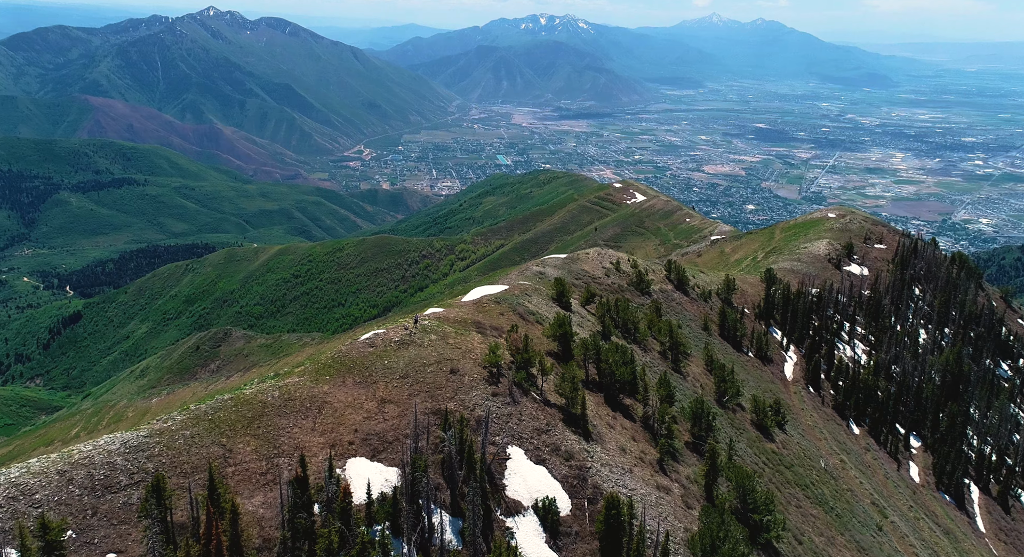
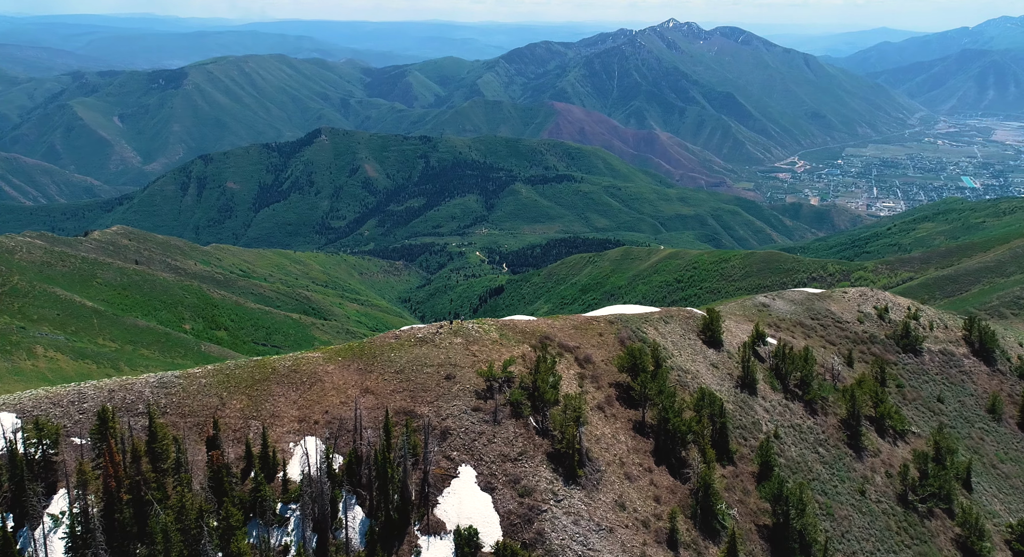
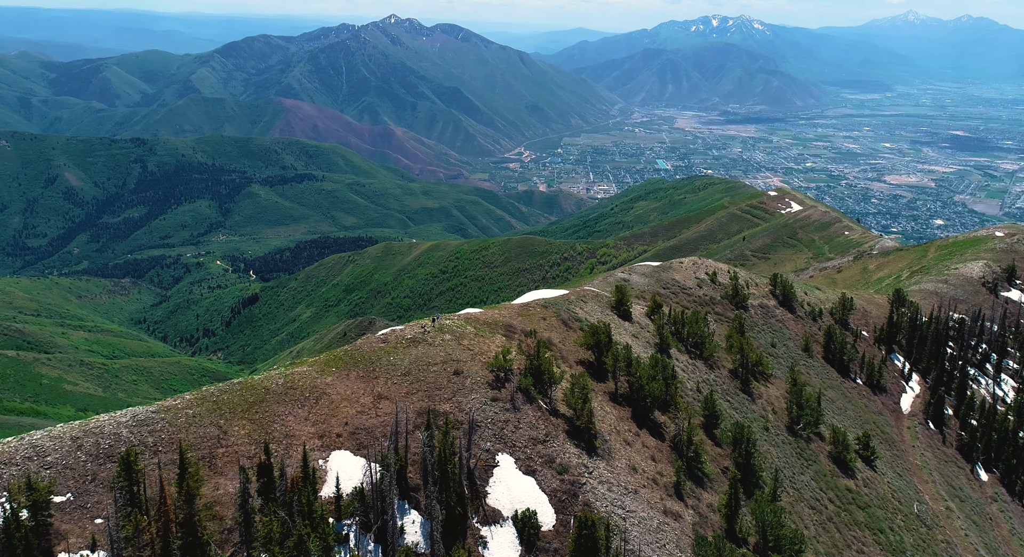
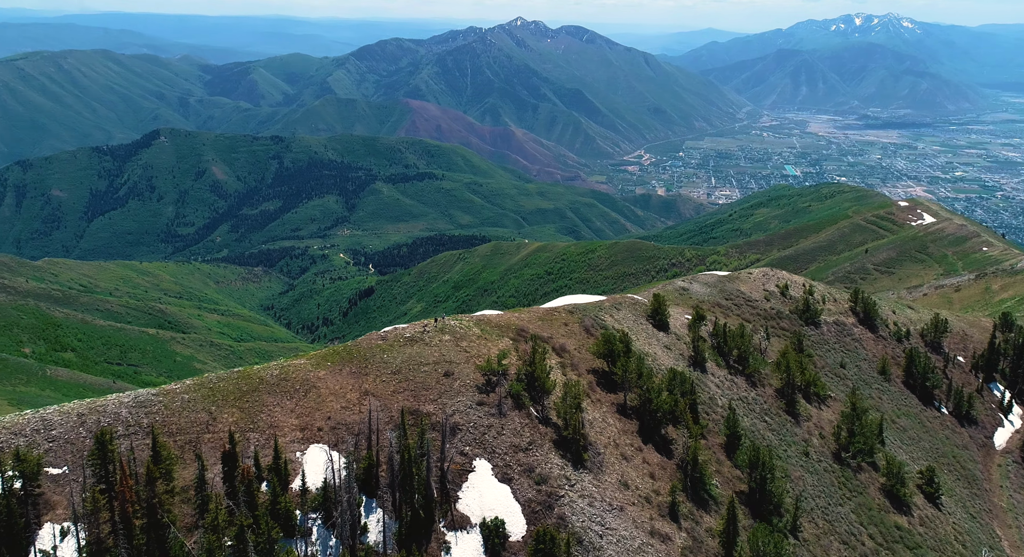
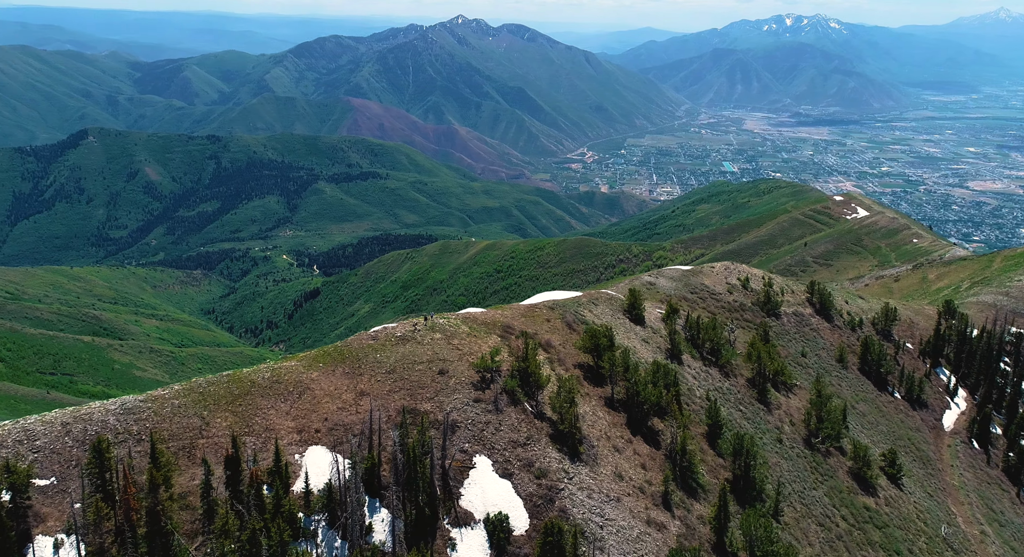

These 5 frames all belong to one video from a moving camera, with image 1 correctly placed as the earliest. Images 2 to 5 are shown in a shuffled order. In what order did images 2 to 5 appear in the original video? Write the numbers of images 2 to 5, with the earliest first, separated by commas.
3, 5, 4, 2
